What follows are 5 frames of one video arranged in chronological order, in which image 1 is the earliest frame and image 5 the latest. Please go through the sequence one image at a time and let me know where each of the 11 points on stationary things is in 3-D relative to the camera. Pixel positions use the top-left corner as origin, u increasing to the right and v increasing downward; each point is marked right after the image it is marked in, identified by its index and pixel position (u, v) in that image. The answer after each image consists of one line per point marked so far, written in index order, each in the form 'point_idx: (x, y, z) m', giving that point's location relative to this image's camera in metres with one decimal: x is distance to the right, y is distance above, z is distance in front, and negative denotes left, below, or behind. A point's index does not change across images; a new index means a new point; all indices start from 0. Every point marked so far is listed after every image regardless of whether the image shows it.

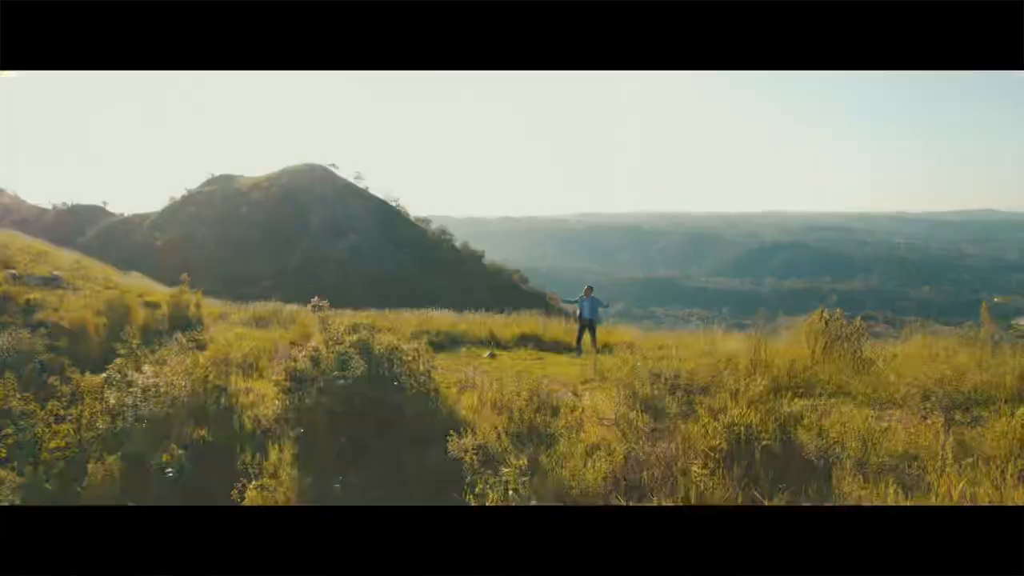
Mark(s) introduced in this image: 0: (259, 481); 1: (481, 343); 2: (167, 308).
0: (-2.4, -1.9, +6.0) m
1: (-0.7, -1.1, +12.9) m
2: (-9.6, -0.6, +16.8) m
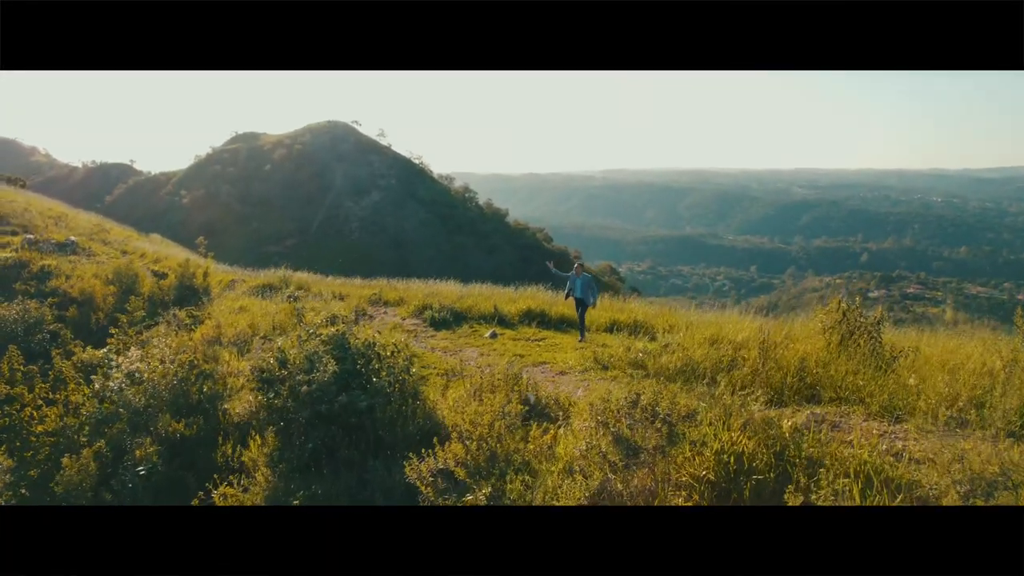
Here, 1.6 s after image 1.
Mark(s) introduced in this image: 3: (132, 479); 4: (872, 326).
0: (-2.6, -1.8, +5.8) m
1: (-0.6, -0.6, +12.5) m
2: (-9.3, +0.3, +16.7) m
3: (-3.9, -1.9, +6.1) m
4: (+4.3, -0.4, +7.3) m
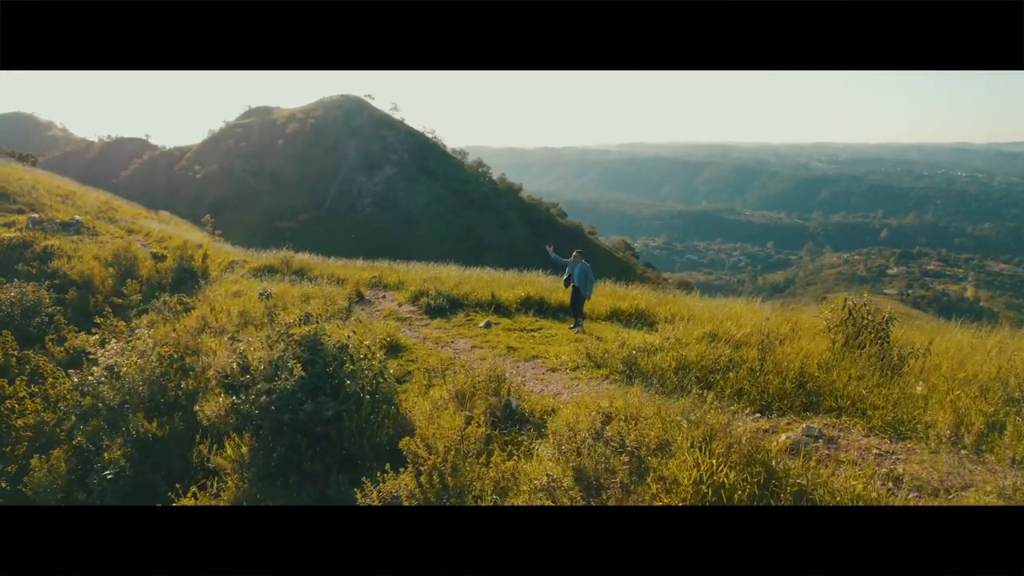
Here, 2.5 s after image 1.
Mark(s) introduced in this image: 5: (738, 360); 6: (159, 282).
0: (-2.8, -1.8, +5.5) m
1: (-0.7, -0.4, +12.2) m
2: (-9.3, +0.7, +16.6) m
3: (-4.1, -1.9, +6.0) m
4: (+4.2, -0.4, +6.9) m
5: (+2.5, -0.8, +6.7) m
6: (-9.1, +0.2, +15.7) m
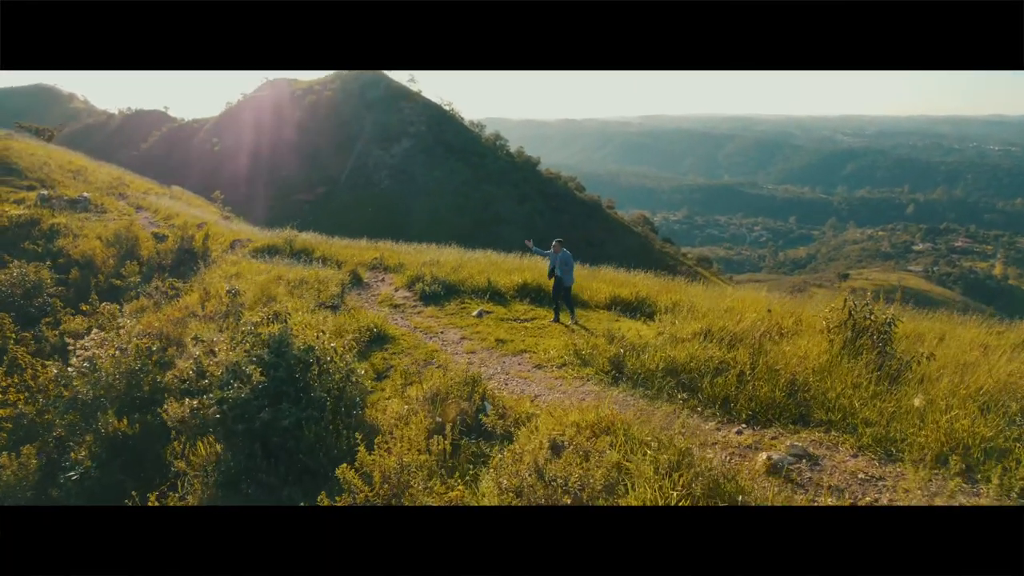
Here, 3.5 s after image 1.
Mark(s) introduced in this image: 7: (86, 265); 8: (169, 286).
0: (-3.0, -1.8, +5.4) m
1: (-0.7, -0.1, +11.9) m
2: (-9.2, +1.3, +16.5) m
3: (-4.3, -1.9, +5.9) m
4: (+4.0, -0.4, +6.5) m
5: (+2.3, -0.8, +6.4) m
6: (-9.0, +0.7, +15.6) m
7: (-10.5, +0.6, +15.0) m
8: (-6.5, +0.1, +11.6) m
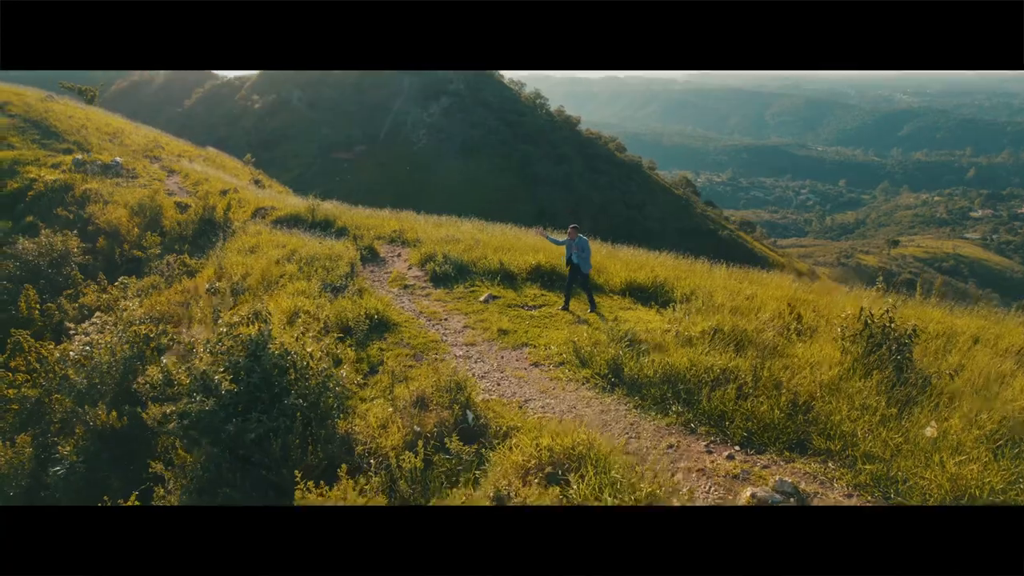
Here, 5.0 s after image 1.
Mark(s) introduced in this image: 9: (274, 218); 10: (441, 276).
0: (-3.2, -1.8, +5.4) m
1: (-0.5, +0.3, +11.6) m
2: (-8.6, +2.1, +16.6) m
3: (-4.5, -1.8, +5.9) m
4: (+3.8, -0.5, +6.0) m
5: (+2.2, -0.8, +6.0) m
6: (-8.5, +1.4, +15.8) m
7: (-10.1, +1.3, +15.3) m
8: (-6.3, +0.5, +11.7) m
9: (-6.9, +2.0, +17.6) m
10: (-1.3, +0.2, +11.6) m
